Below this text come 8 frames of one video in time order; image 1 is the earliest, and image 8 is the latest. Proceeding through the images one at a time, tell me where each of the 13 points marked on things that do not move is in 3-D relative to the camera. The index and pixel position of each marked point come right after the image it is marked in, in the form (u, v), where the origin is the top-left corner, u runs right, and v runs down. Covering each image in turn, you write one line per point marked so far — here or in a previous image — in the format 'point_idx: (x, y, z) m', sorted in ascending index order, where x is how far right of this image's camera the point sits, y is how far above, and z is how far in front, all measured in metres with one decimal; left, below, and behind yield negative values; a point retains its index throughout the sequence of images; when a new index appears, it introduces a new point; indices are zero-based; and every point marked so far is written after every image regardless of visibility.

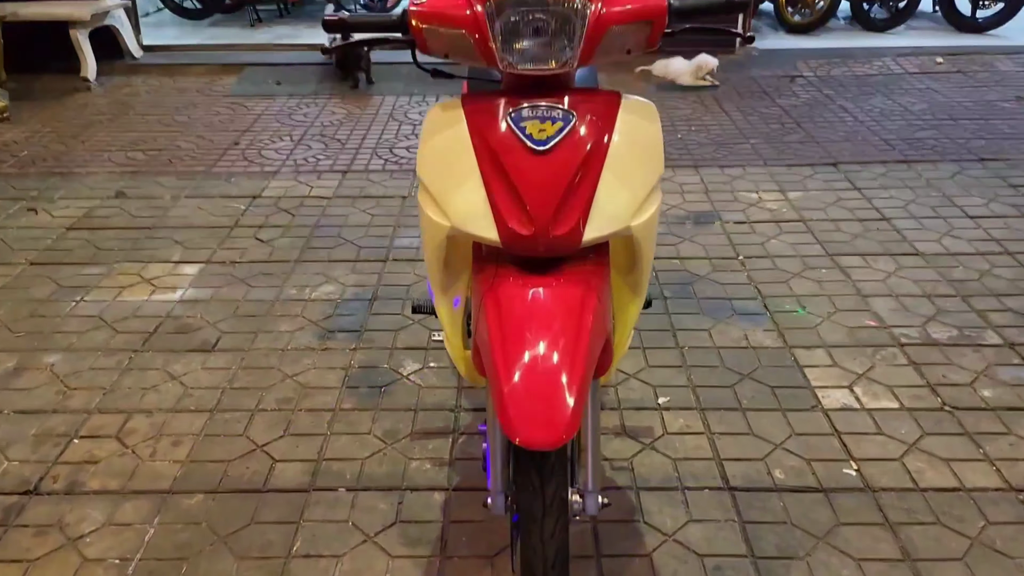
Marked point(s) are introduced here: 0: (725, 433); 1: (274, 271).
0: (+0.6, -0.4, +2.5) m
1: (-1.0, +0.1, +3.6) m
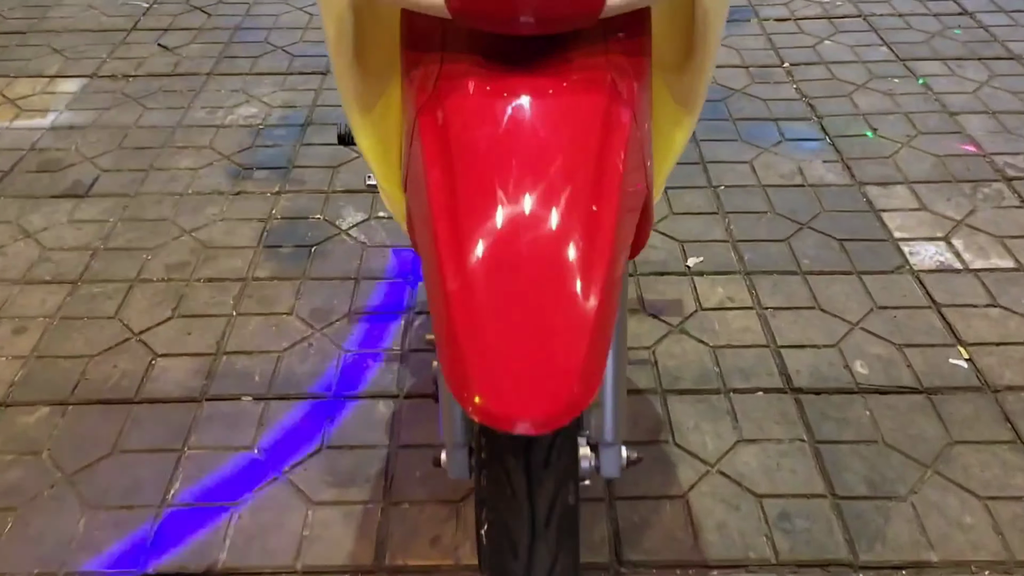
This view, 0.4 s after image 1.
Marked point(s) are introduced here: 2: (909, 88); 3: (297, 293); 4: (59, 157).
0: (+0.6, 0.0, +1.8) m
1: (-1.1, +0.7, +2.8) m
2: (+1.3, +0.6, +2.7) m
3: (-0.5, 0.0, +1.9) m
4: (-1.3, +0.4, +2.4) m
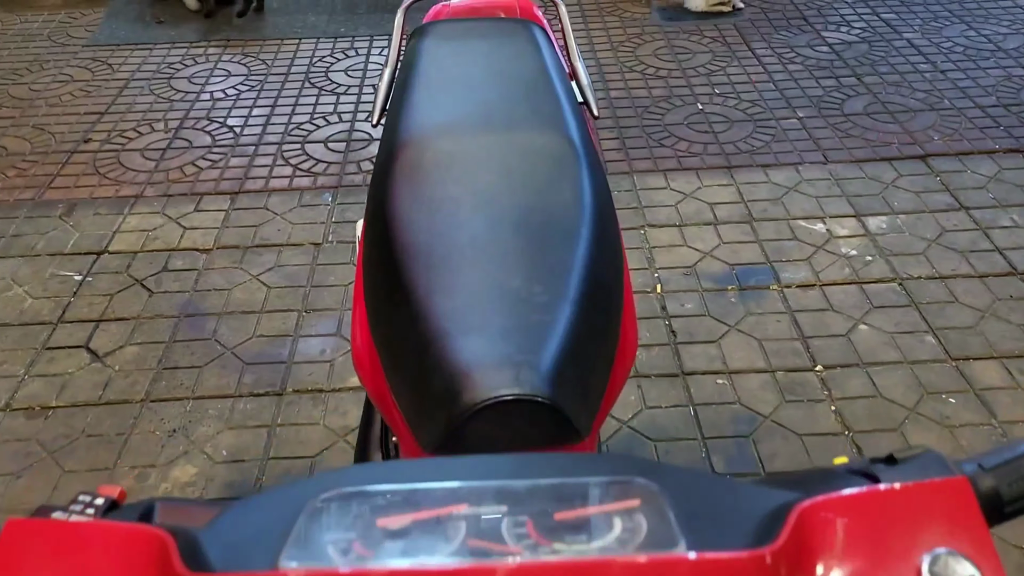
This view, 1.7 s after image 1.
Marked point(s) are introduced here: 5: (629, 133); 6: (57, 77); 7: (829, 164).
0: (+0.6, -1.0, +1.4) m
1: (-1.1, -0.4, +2.4) m
2: (+1.2, -0.3, +2.3) m
3: (-0.5, -1.0, +1.4) m
4: (-1.3, -0.7, +2.0) m
5: (+0.5, +0.7, +3.7) m
6: (-2.4, +1.1, +4.4) m
7: (+1.3, +0.5, +3.4) m
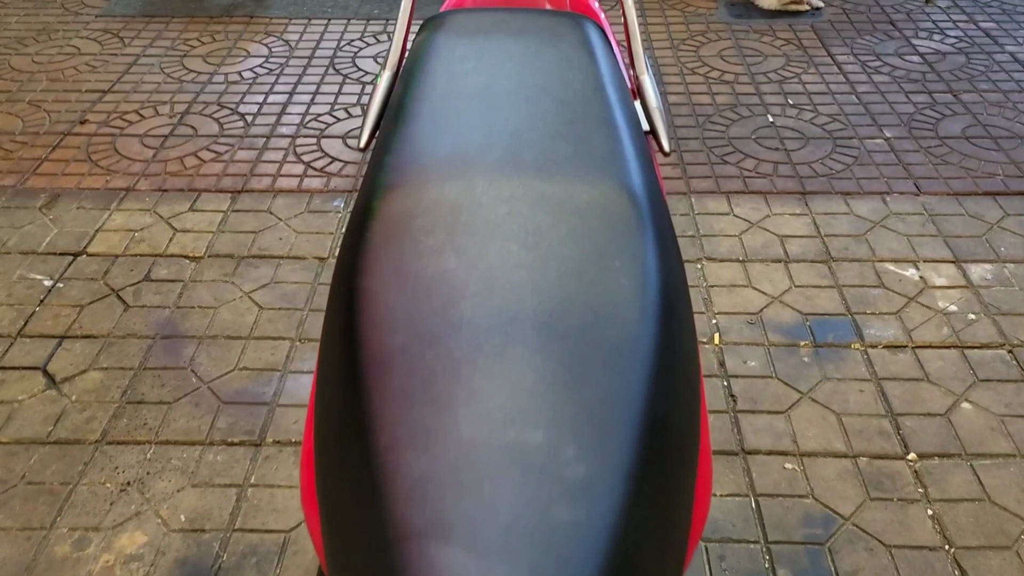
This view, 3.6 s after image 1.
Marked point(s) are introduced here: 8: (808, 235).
0: (+0.6, -1.2, +1.0) m
1: (-1.1, -0.4, +2.0) m
2: (+1.3, -0.5, +1.8) m
3: (-0.5, -1.1, +1.1) m
4: (-1.3, -0.7, +1.6) m
5: (+0.7, +0.5, +3.2) m
6: (-2.1, +1.1, +4.0) m
7: (+1.4, +0.3, +2.9) m
8: (+1.0, +0.2, +2.7) m
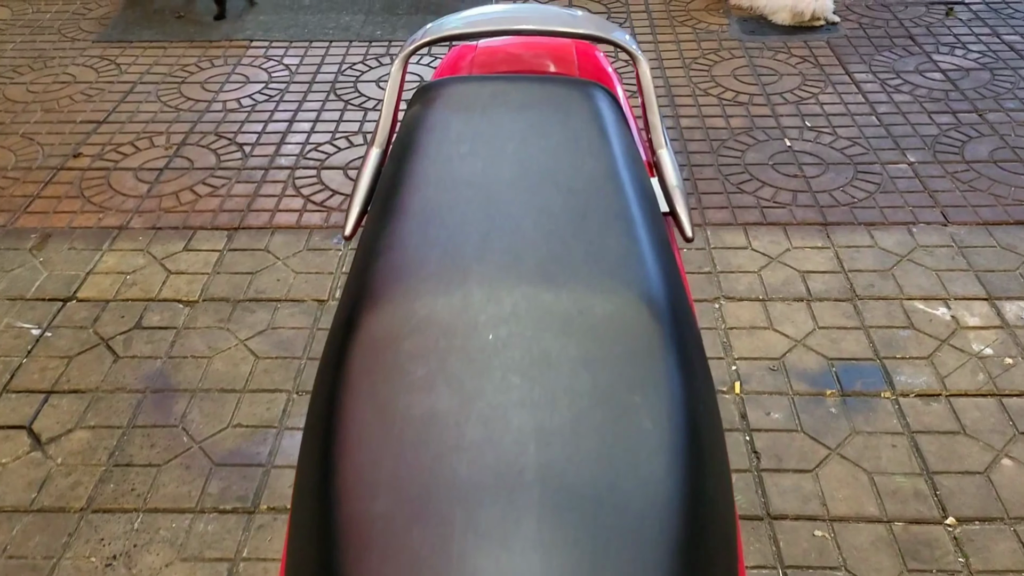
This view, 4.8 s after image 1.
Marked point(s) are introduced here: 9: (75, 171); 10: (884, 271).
0: (+0.6, -1.3, +0.8) m
1: (-1.1, -0.6, +1.9) m
2: (+1.3, -0.6, +1.7) m
3: (-0.5, -1.2, +0.9) m
4: (-1.3, -0.8, +1.5) m
5: (+0.7, +0.4, +3.1) m
6: (-2.1, +1.0, +3.9) m
7: (+1.4, +0.2, +2.8) m
8: (+1.0, +0.1, +2.6) m
9: (-1.7, +0.4, +3.2) m
10: (+1.2, +0.1, +2.6) m
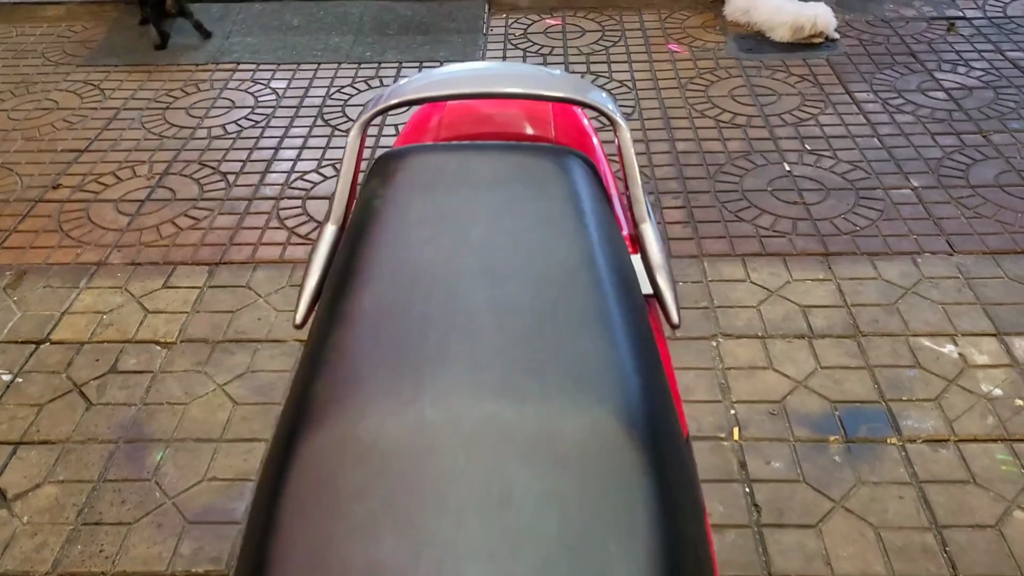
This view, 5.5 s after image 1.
0: (+0.5, -1.4, +0.7) m
1: (-1.1, -0.7, +1.8) m
2: (+1.3, -0.7, +1.6) m
3: (-0.5, -1.3, +0.8) m
4: (-1.3, -1.0, +1.4) m
5: (+0.7, +0.3, +3.0) m
6: (-2.1, +0.8, +3.8) m
7: (+1.4, +0.1, +2.7) m
8: (+1.0, 0.0, +2.5) m
9: (-1.7, +0.3, +3.1) m
10: (+1.1, -0.1, +2.5) m
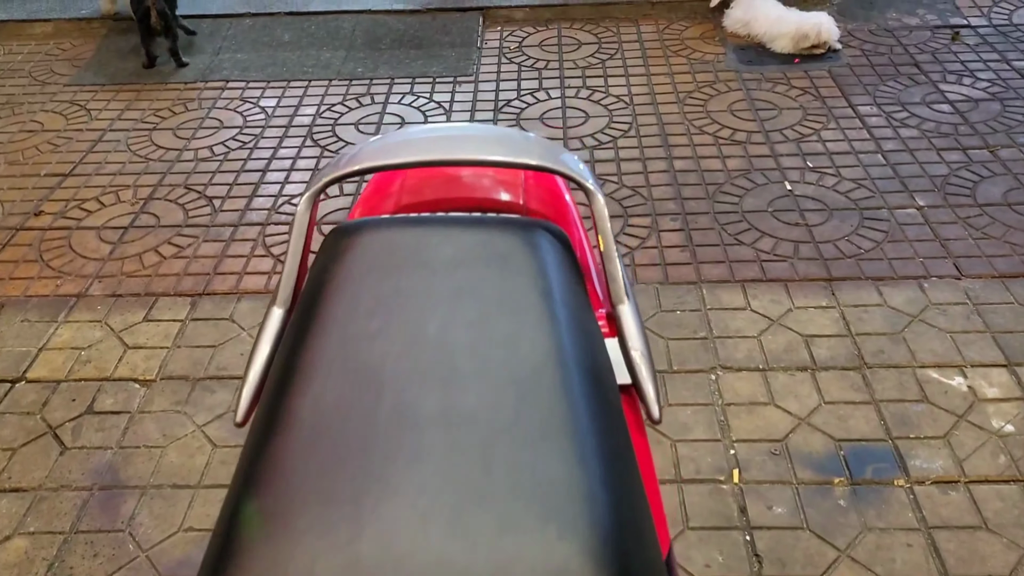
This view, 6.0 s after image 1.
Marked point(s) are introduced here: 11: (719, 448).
0: (+0.5, -1.5, +0.6) m
1: (-1.1, -0.8, +1.7) m
2: (+1.2, -0.8, +1.5) m
3: (-0.6, -1.4, +0.7) m
4: (-1.3, -1.1, +1.3) m
5: (+0.6, +0.2, +2.9) m
6: (-2.2, +0.7, +3.8) m
7: (+1.4, 0.0, +2.6) m
8: (+0.9, -0.1, +2.4) m
9: (-1.7, +0.2, +3.0) m
10: (+1.1, -0.1, +2.4) m
11: (+0.5, -0.4, +2.1) m
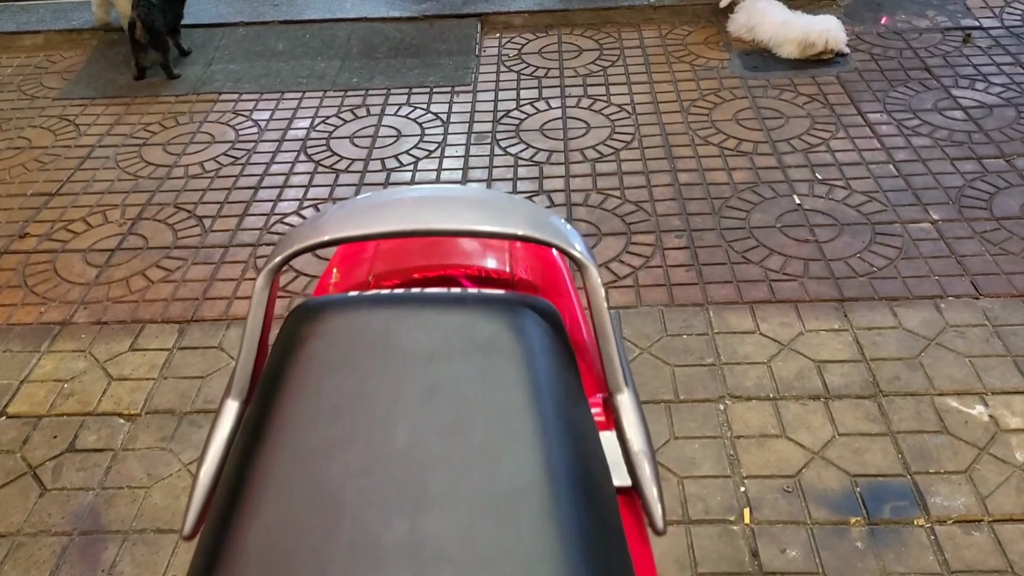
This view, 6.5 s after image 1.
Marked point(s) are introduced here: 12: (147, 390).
0: (+0.5, -1.5, +0.5) m
1: (-1.1, -0.9, +1.6) m
2: (+1.2, -0.9, +1.4) m
3: (-0.6, -1.5, +0.7) m
4: (-1.3, -1.2, +1.2) m
5: (+0.6, +0.2, +2.8) m
6: (-2.2, +0.6, +3.7) m
7: (+1.4, 0.0, +2.5) m
8: (+0.9, -0.2, +2.3) m
9: (-1.7, +0.1, +2.9) m
10: (+1.1, -0.2, +2.3) m
11: (+0.5, -0.5, +2.0) m
12: (-1.0, -0.3, +2.4) m
